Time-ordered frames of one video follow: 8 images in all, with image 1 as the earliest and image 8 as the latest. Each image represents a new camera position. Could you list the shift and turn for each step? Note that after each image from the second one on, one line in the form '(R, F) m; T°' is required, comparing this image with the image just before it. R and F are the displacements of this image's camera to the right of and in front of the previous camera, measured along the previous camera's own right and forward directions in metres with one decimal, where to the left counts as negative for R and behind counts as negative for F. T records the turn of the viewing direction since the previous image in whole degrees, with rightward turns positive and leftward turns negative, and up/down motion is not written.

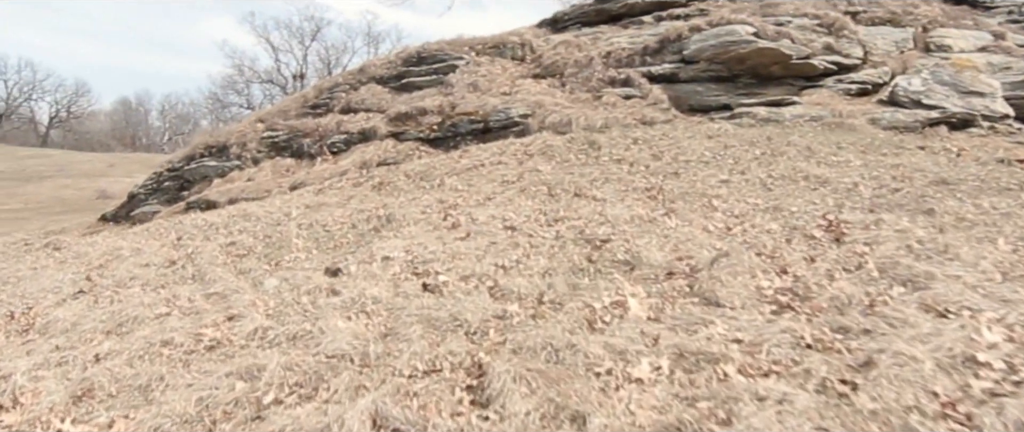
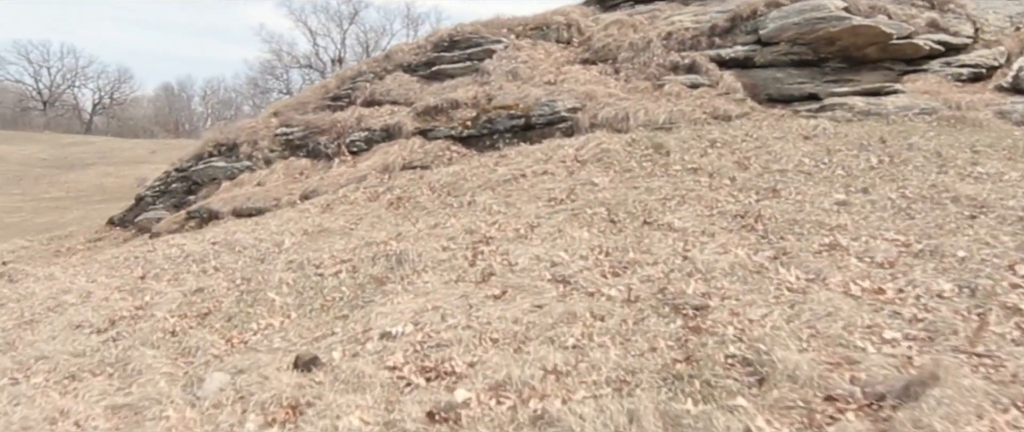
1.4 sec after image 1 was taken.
(-0.1, +2.2) m; -3°
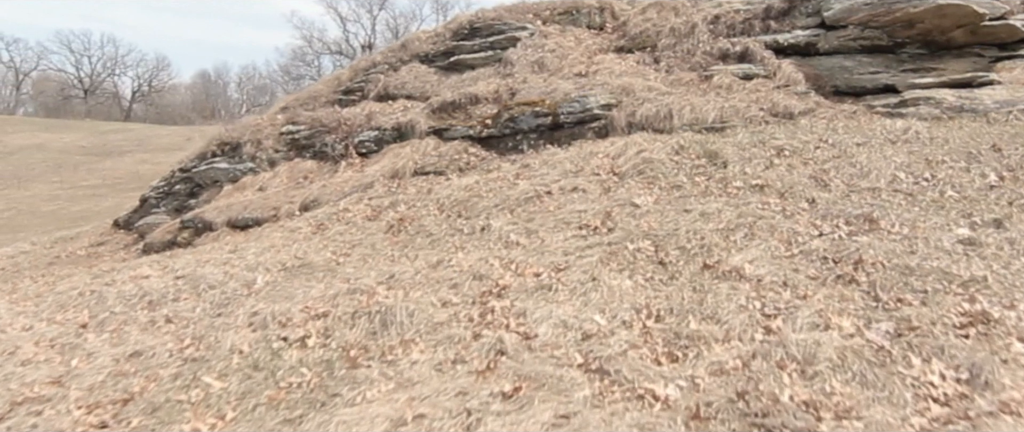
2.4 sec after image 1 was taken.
(+0.1, +1.7) m; -3°
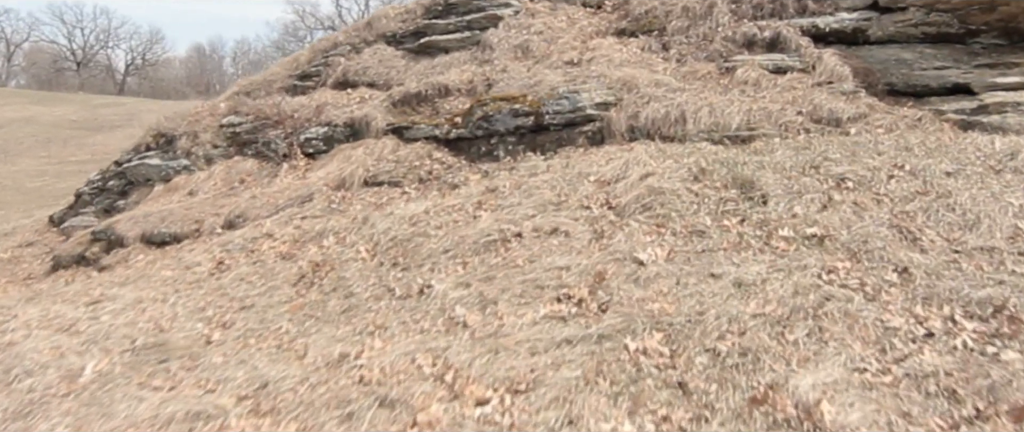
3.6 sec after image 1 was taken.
(+0.4, +2.3) m; 0°
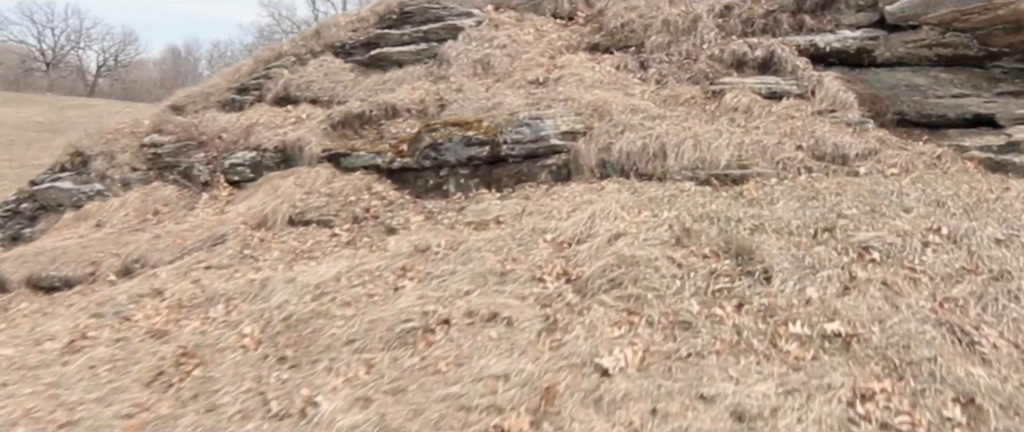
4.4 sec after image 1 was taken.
(+0.4, +1.4) m; +2°
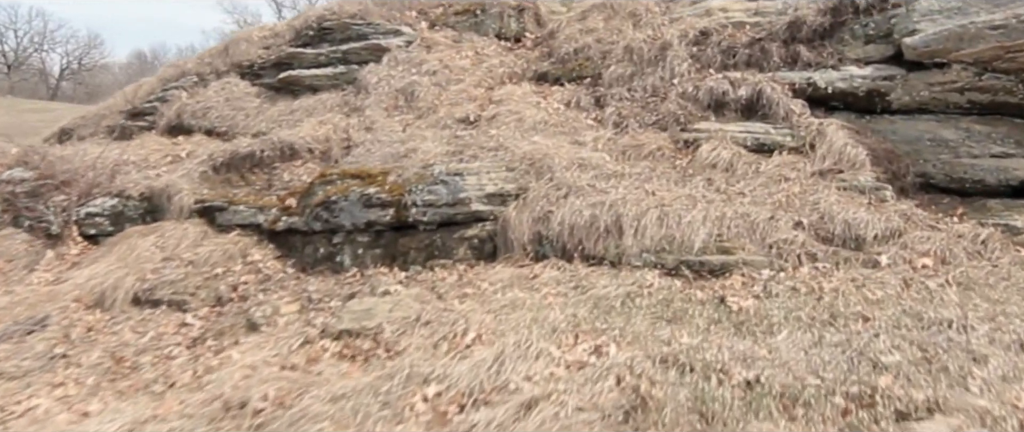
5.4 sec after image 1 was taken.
(+0.6, +1.9) m; +2°
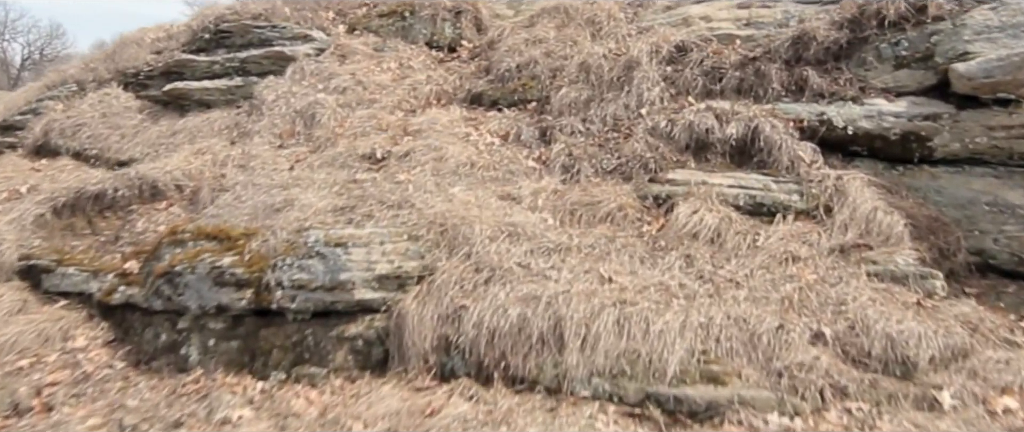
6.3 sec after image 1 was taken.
(+0.5, +1.7) m; +2°
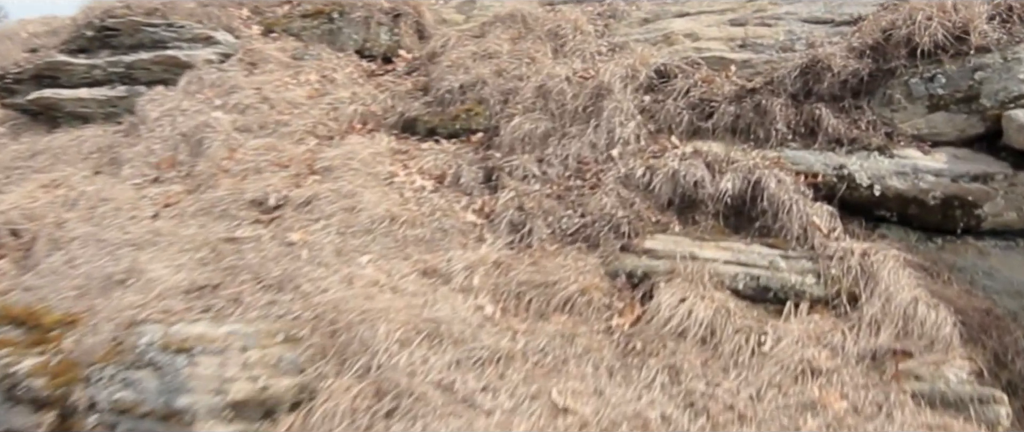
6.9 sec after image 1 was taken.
(+0.2, +1.2) m; +3°
